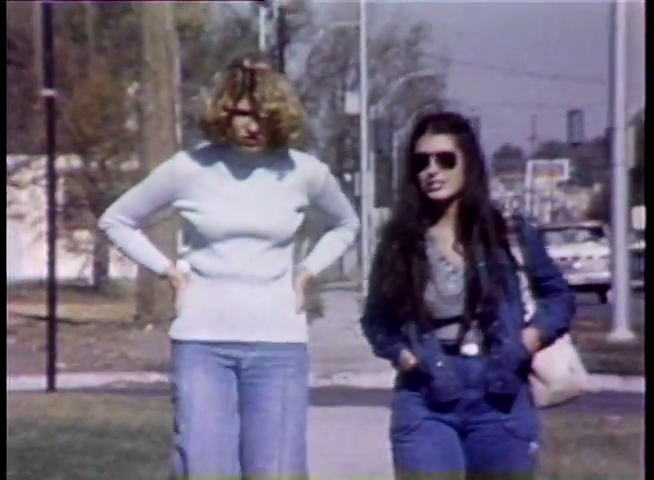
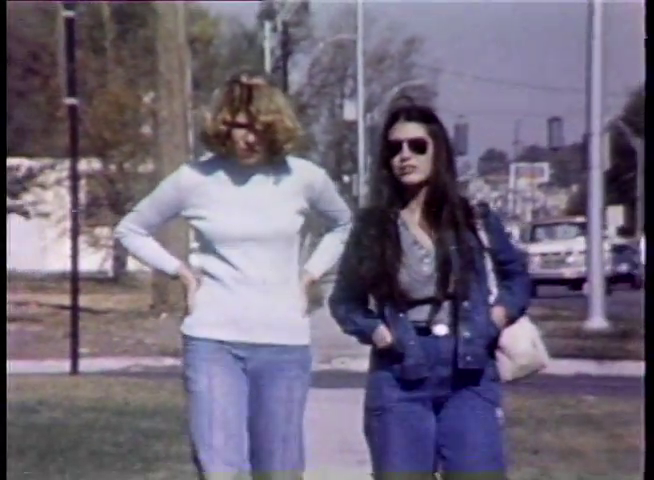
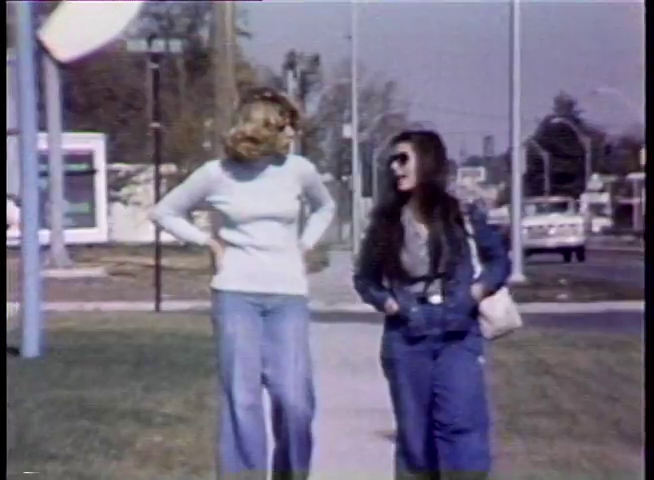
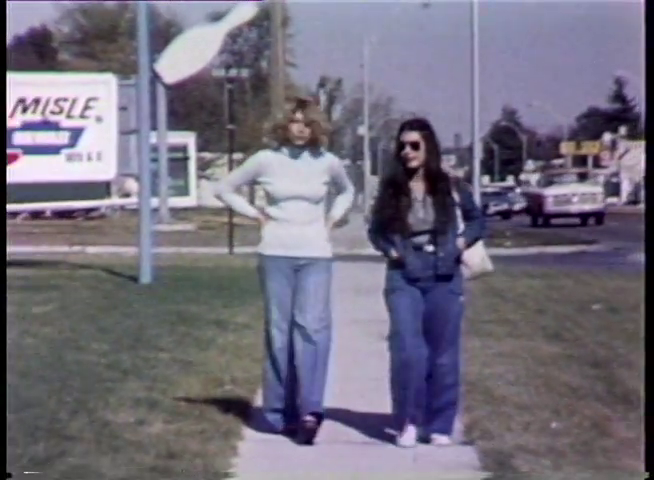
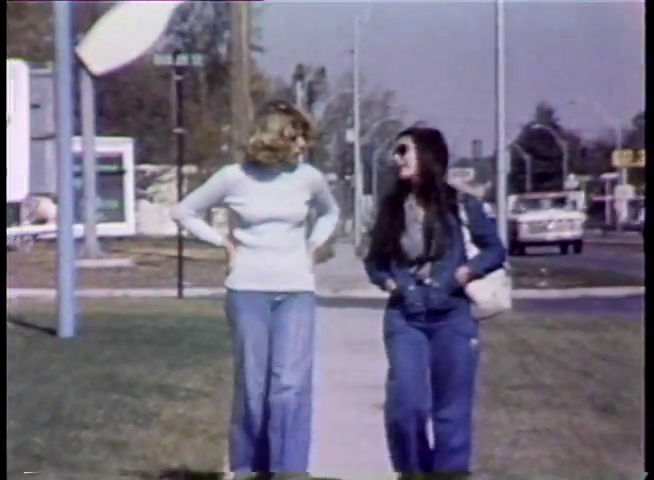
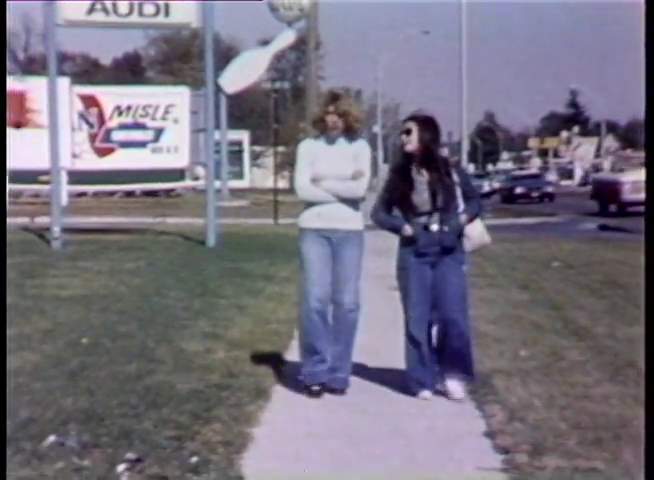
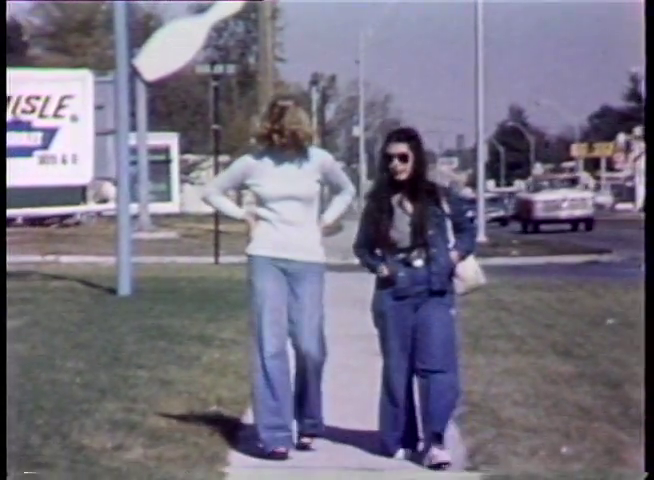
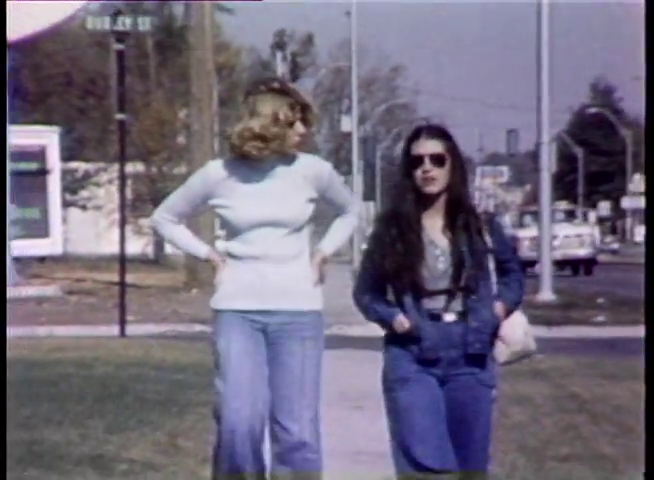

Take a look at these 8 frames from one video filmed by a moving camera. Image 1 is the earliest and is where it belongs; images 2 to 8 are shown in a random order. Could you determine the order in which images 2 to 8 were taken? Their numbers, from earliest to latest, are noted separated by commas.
2, 8, 3, 5, 7, 4, 6
